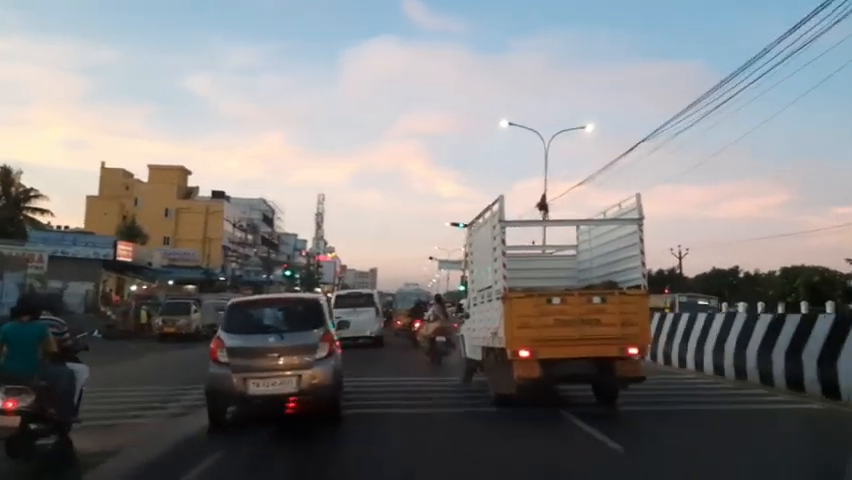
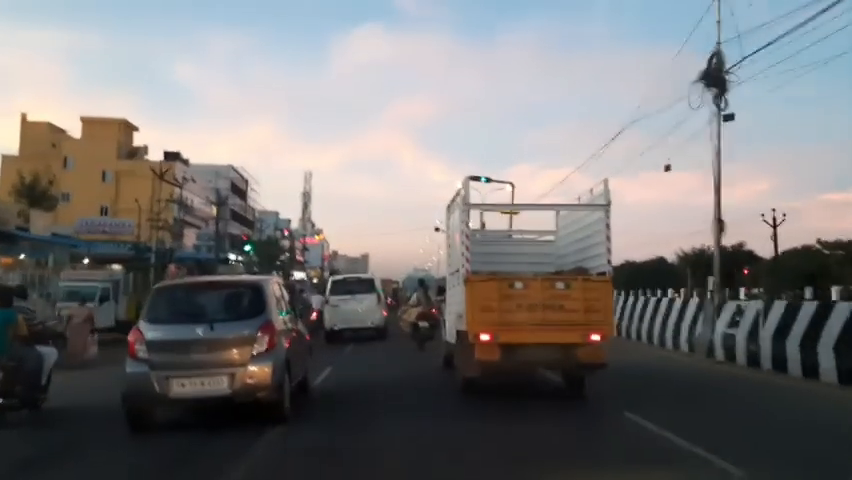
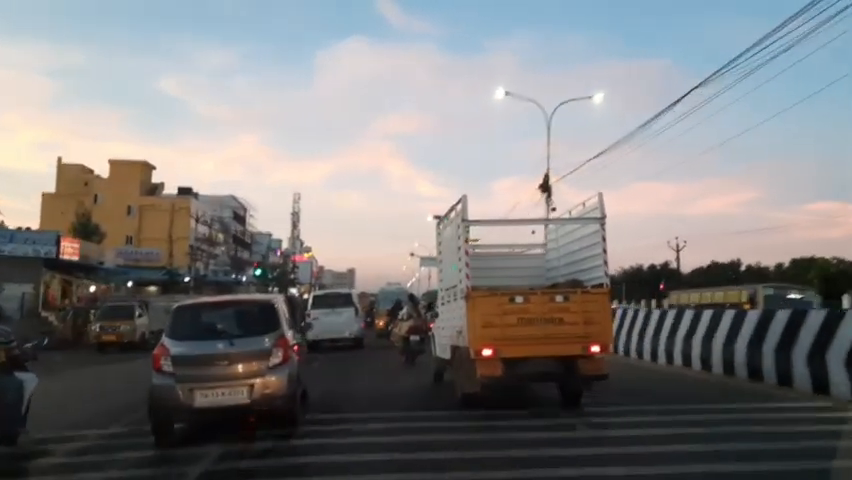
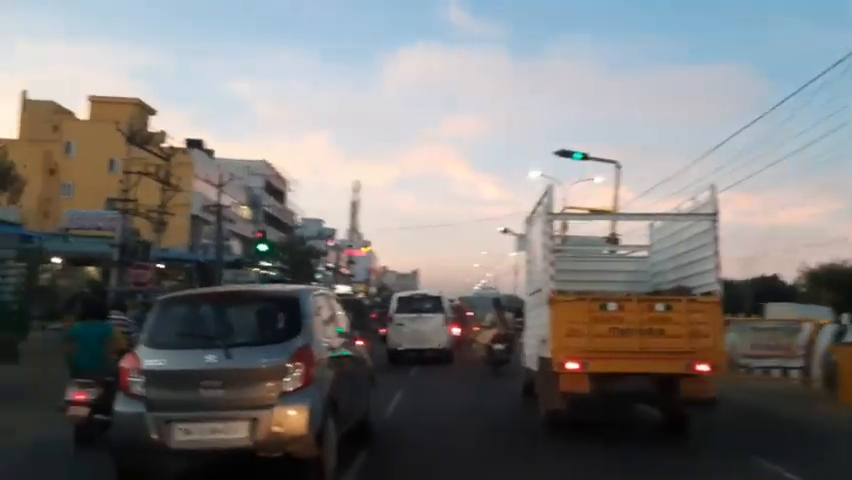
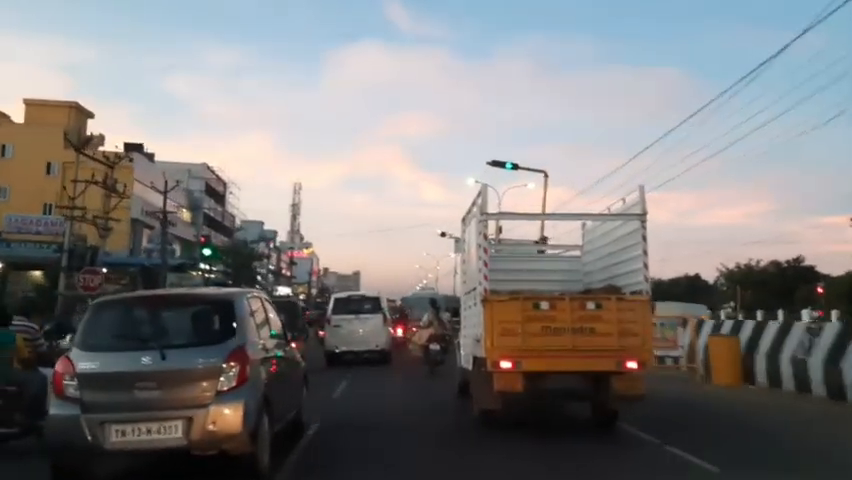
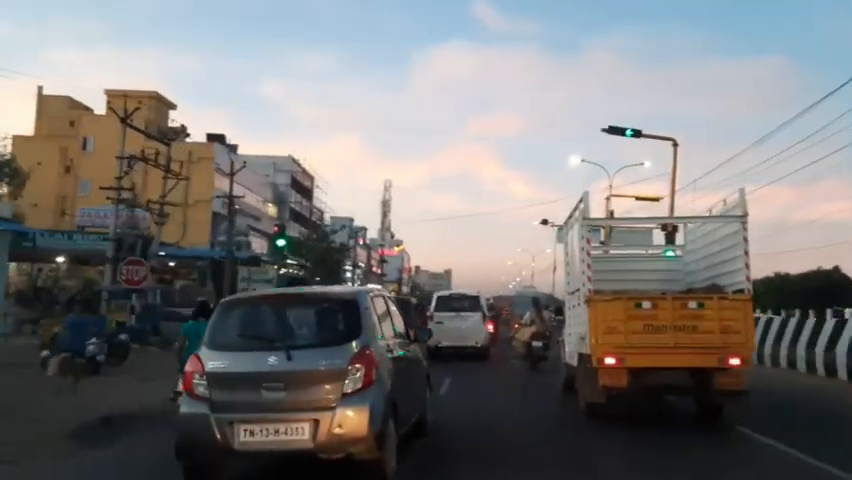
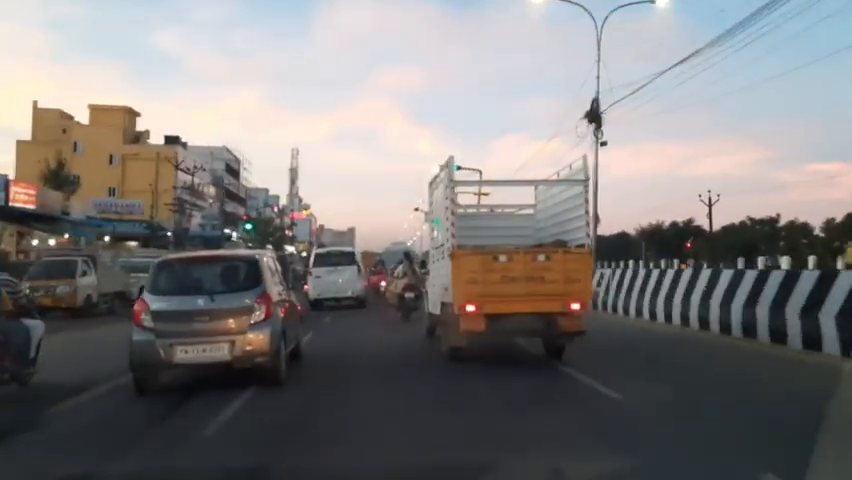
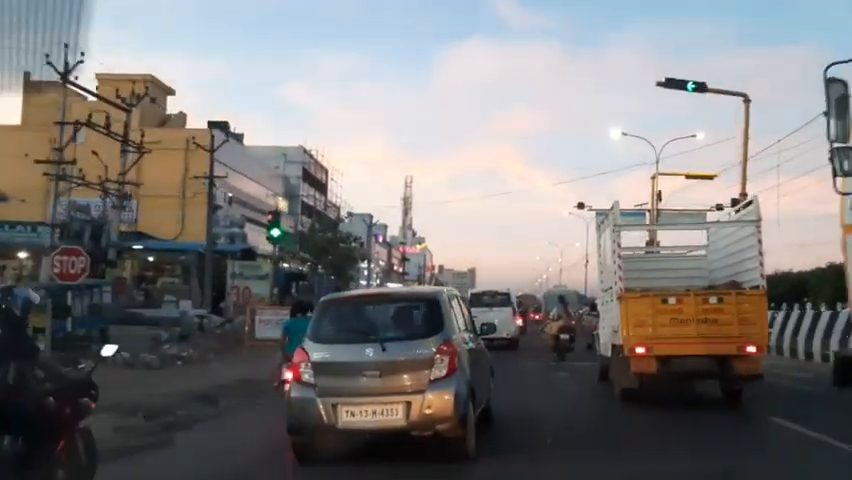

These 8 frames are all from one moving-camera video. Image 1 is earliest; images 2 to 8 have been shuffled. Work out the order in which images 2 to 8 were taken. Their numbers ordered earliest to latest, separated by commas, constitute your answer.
3, 7, 2, 5, 4, 6, 8
